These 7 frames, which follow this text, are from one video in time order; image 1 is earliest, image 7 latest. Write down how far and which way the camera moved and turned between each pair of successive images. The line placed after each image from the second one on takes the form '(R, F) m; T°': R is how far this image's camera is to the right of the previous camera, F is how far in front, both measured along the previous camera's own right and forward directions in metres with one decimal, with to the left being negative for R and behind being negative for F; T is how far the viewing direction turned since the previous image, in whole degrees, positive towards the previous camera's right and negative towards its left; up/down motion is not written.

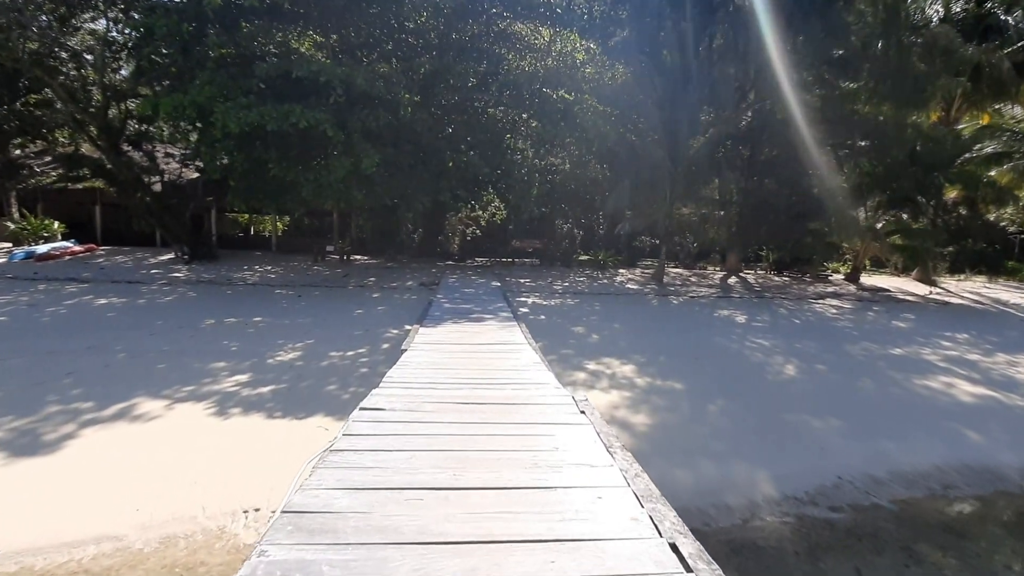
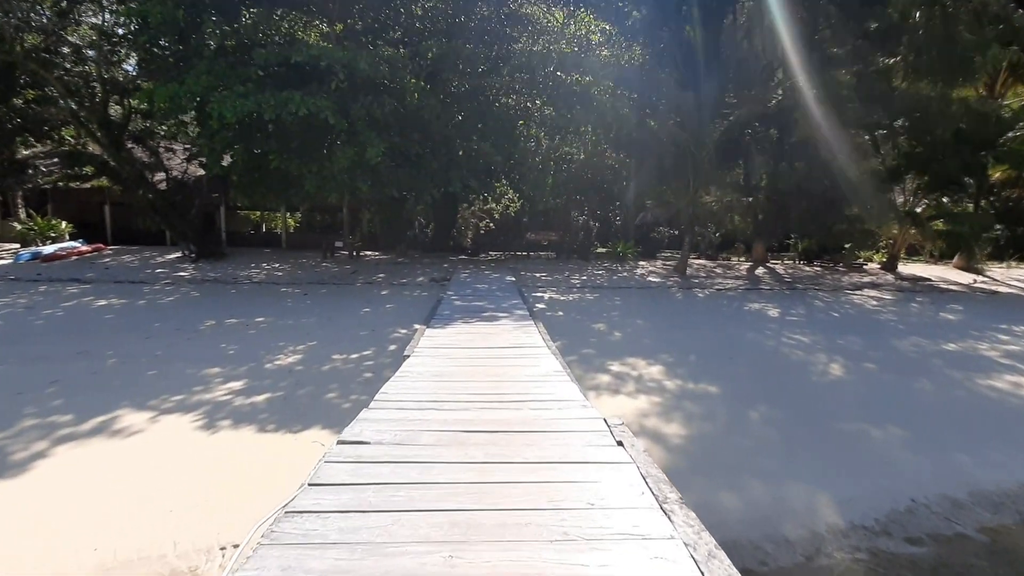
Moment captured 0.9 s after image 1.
(0.0, +0.6) m; -2°
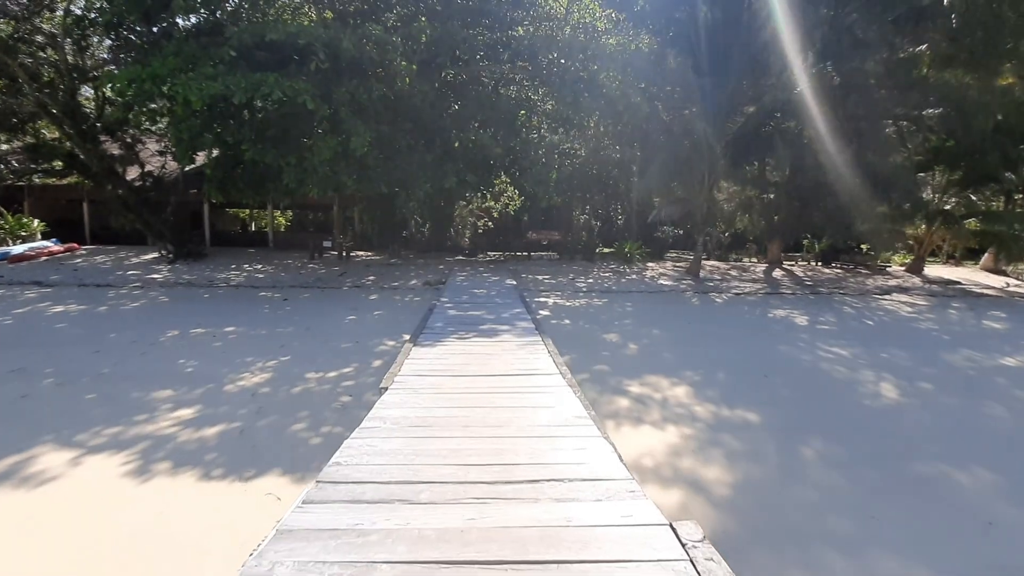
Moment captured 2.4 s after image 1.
(0.0, +0.9) m; 0°
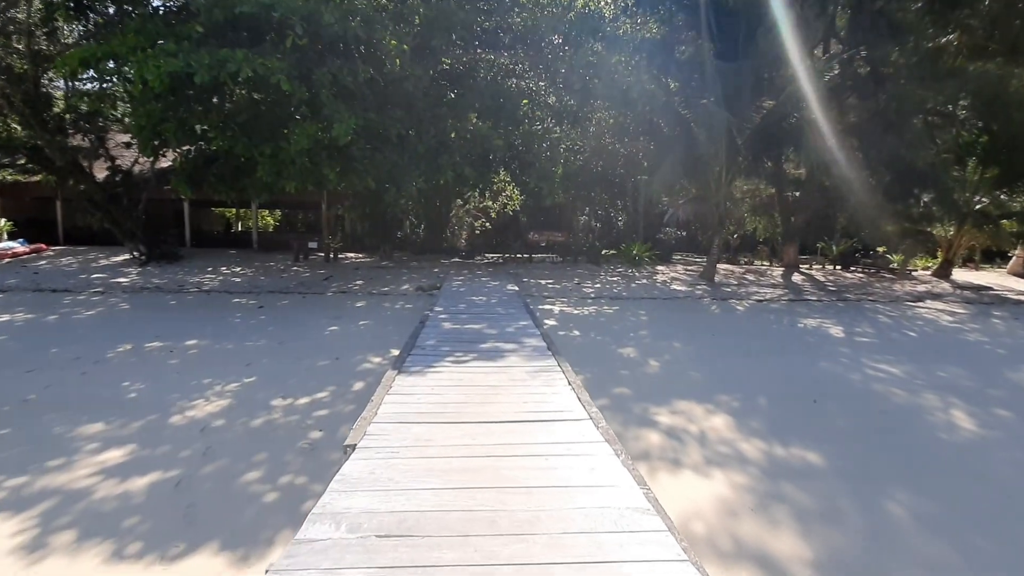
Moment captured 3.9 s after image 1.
(-0.1, +1.0) m; 0°
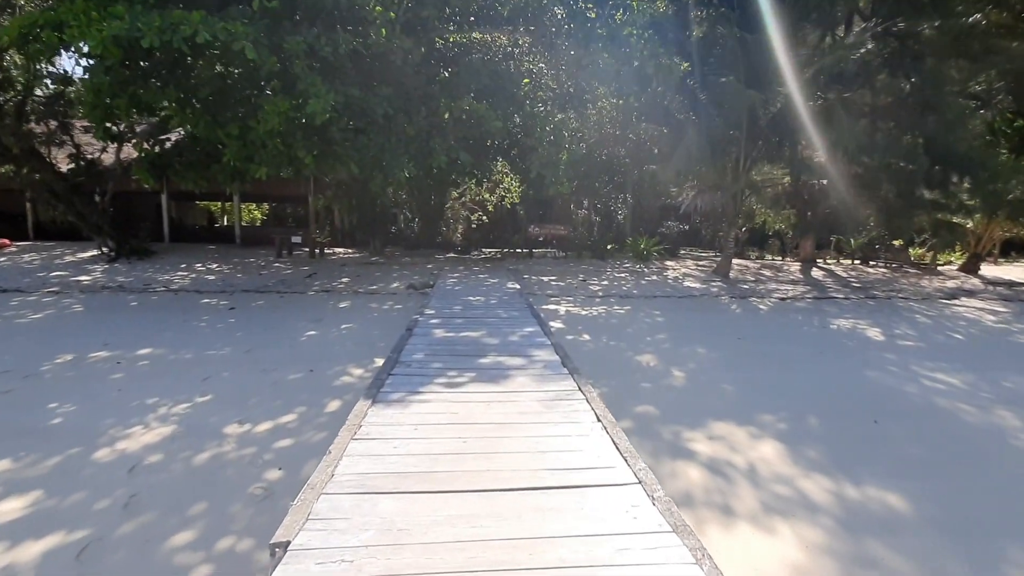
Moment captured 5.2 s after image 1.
(-0.1, +0.9) m; 0°
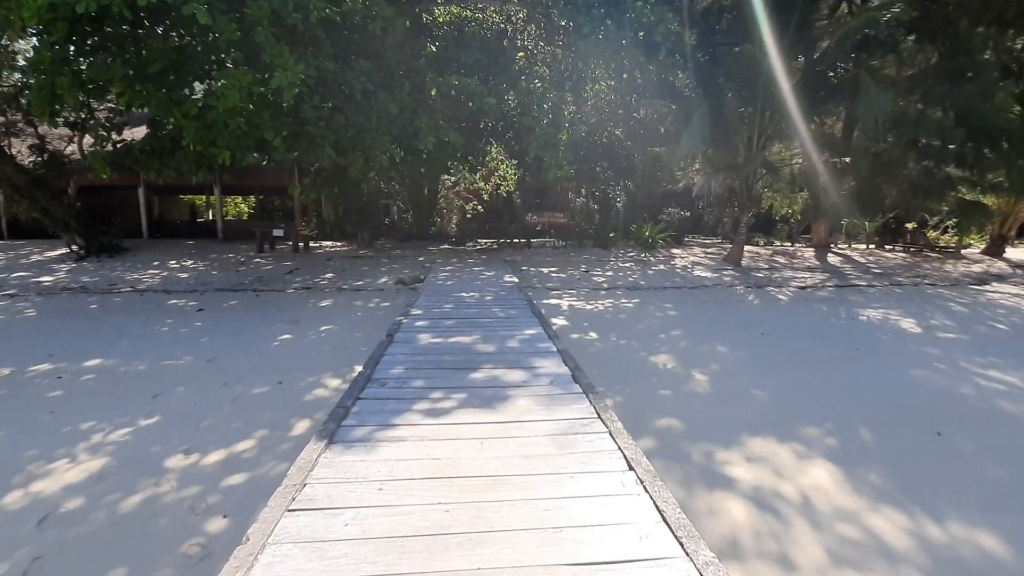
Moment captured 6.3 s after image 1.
(0.0, +0.7) m; 0°
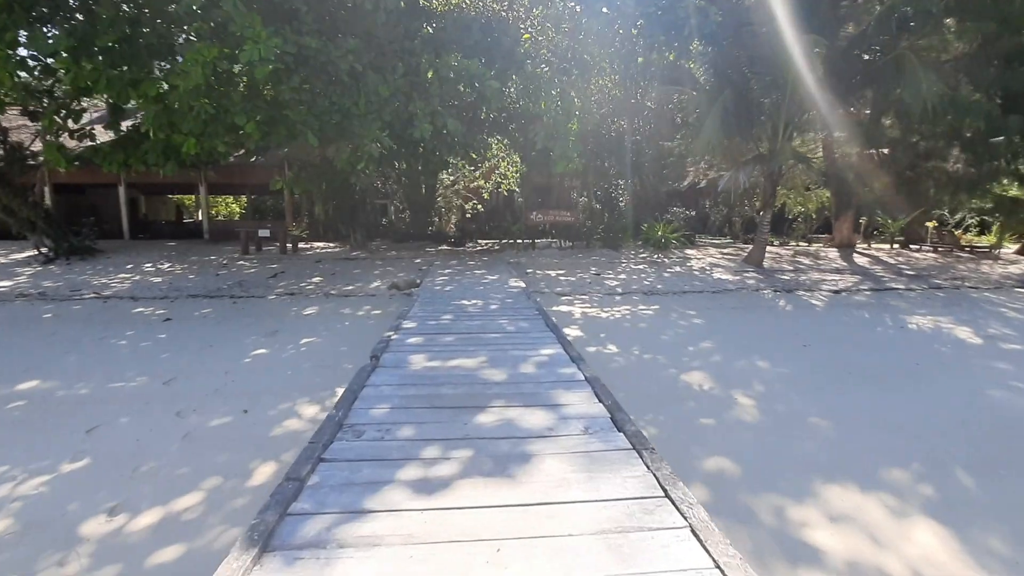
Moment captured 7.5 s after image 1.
(-0.1, +0.8) m; 0°
